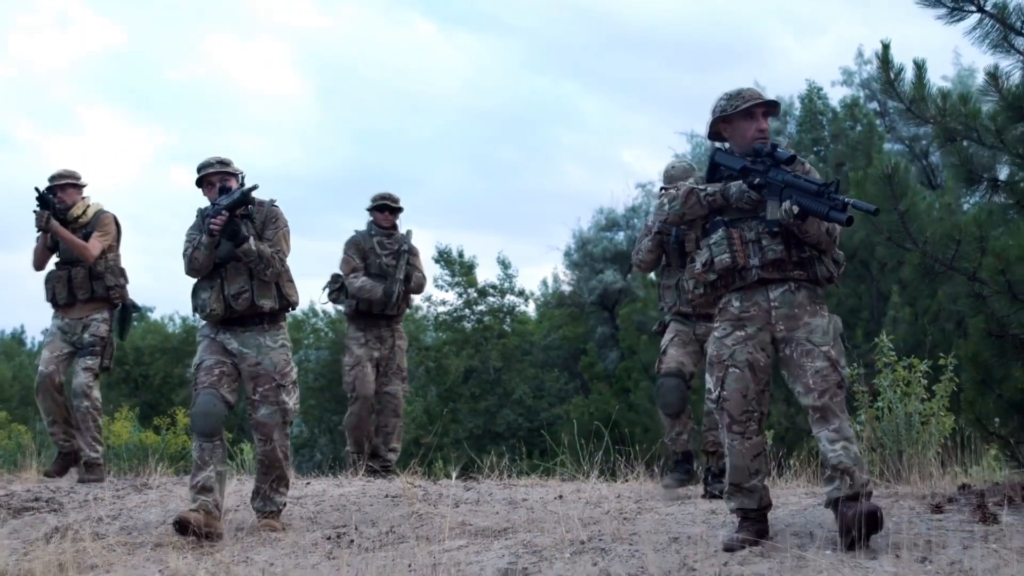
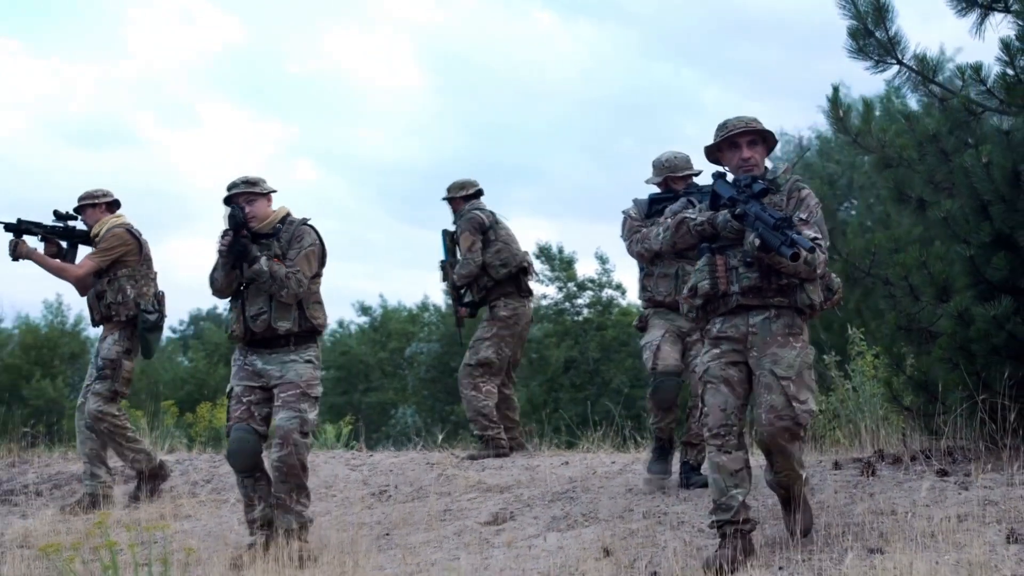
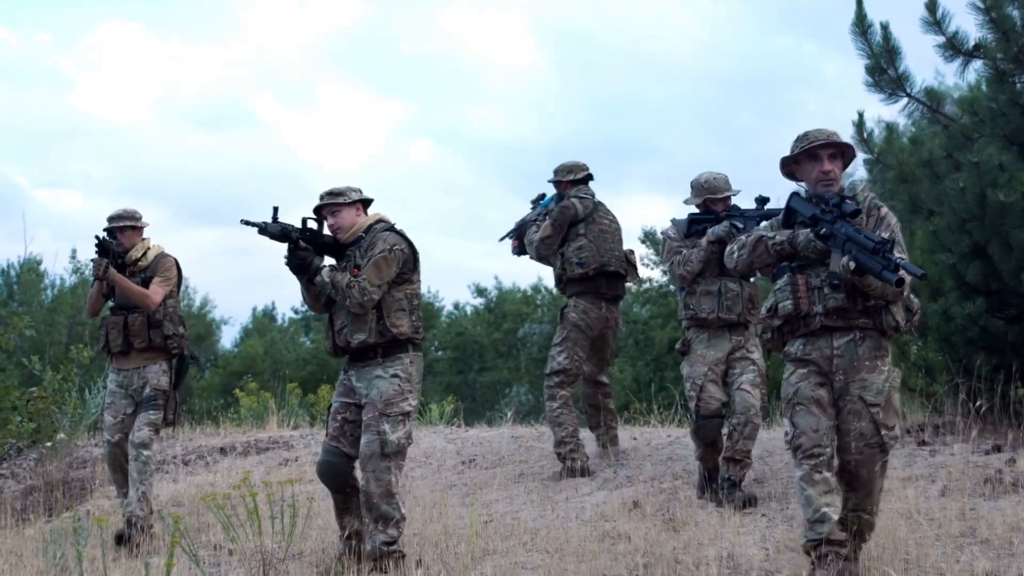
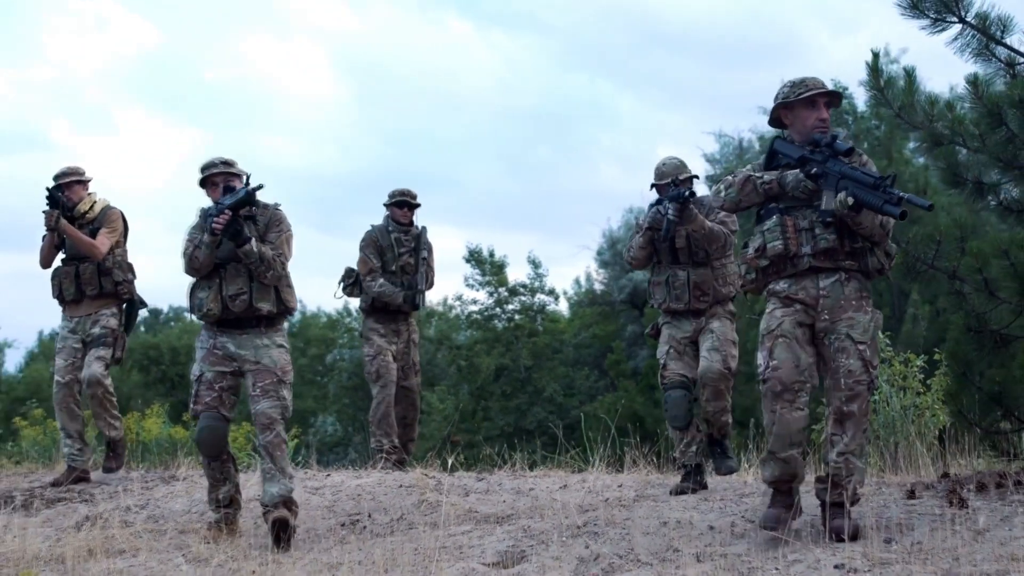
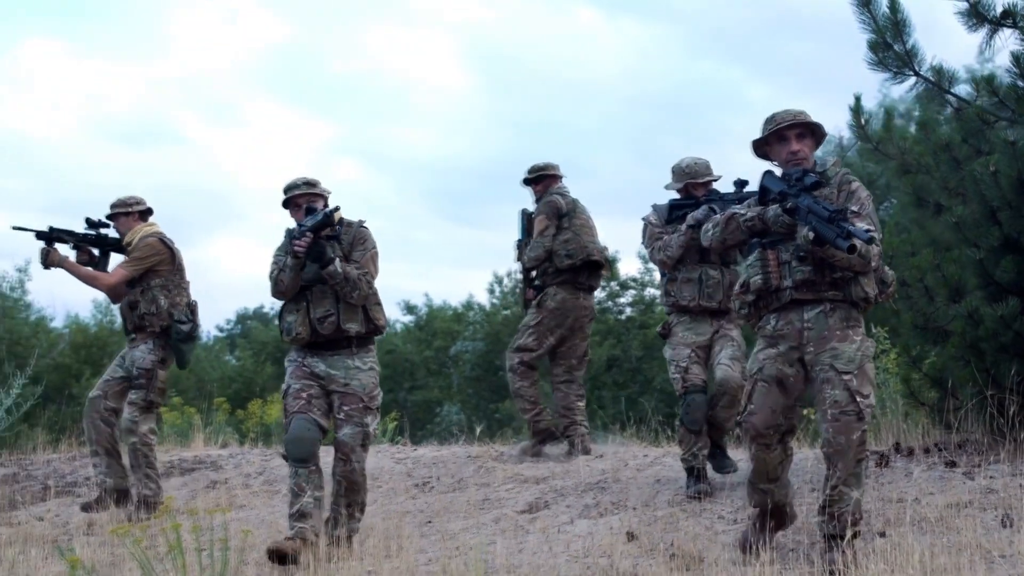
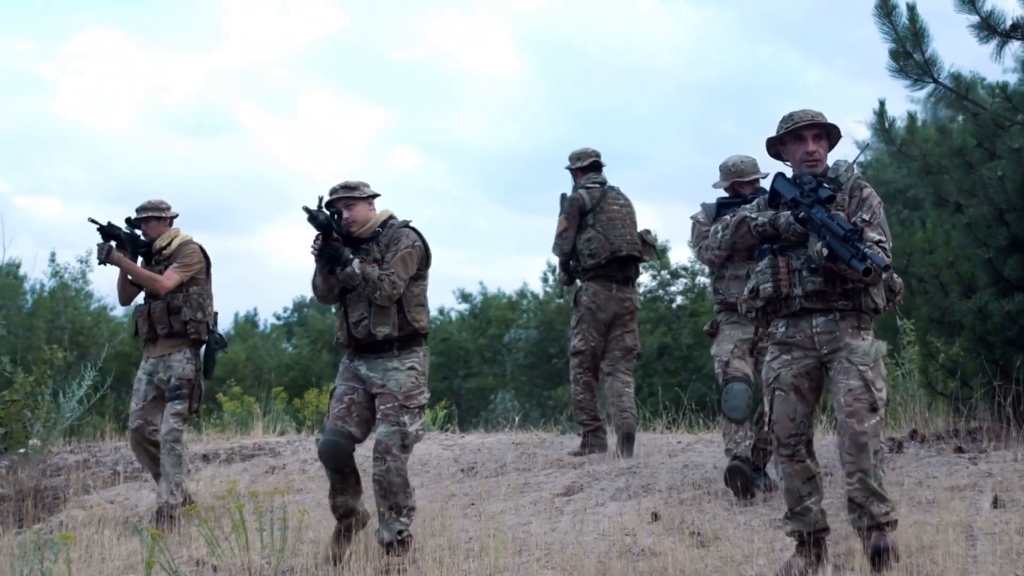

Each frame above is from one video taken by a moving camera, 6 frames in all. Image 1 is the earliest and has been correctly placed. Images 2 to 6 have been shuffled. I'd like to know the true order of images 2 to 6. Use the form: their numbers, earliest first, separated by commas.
4, 2, 5, 6, 3
